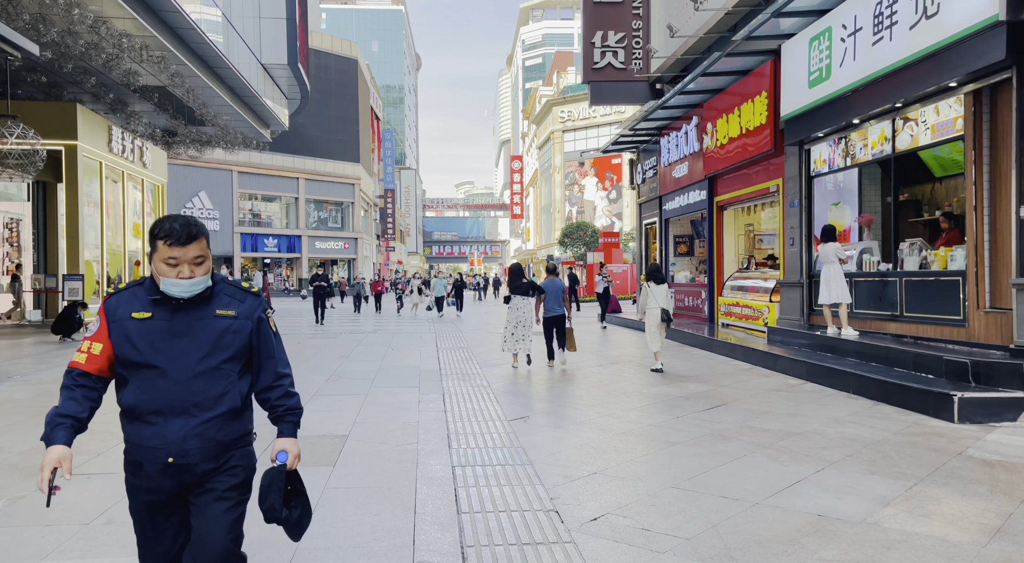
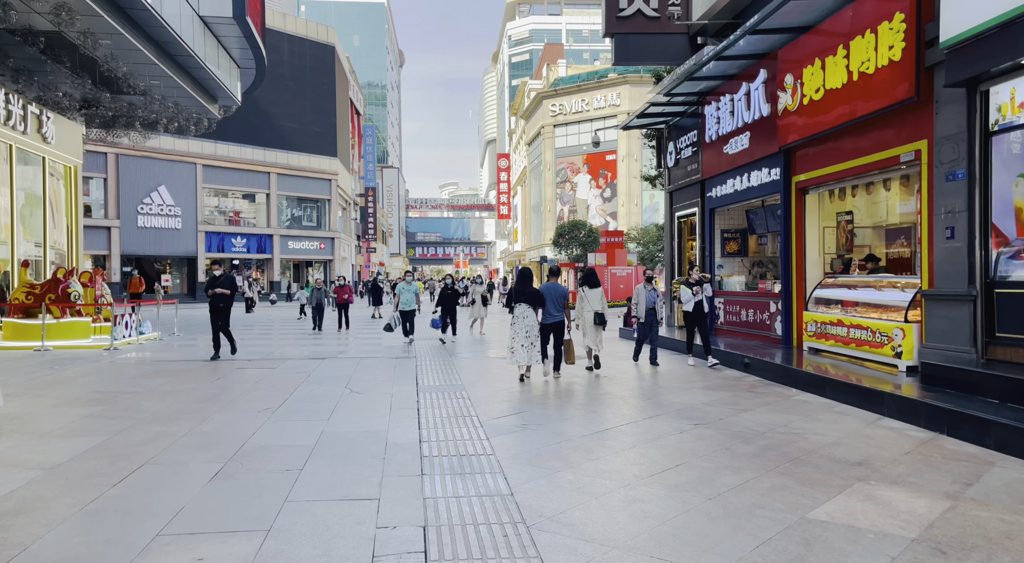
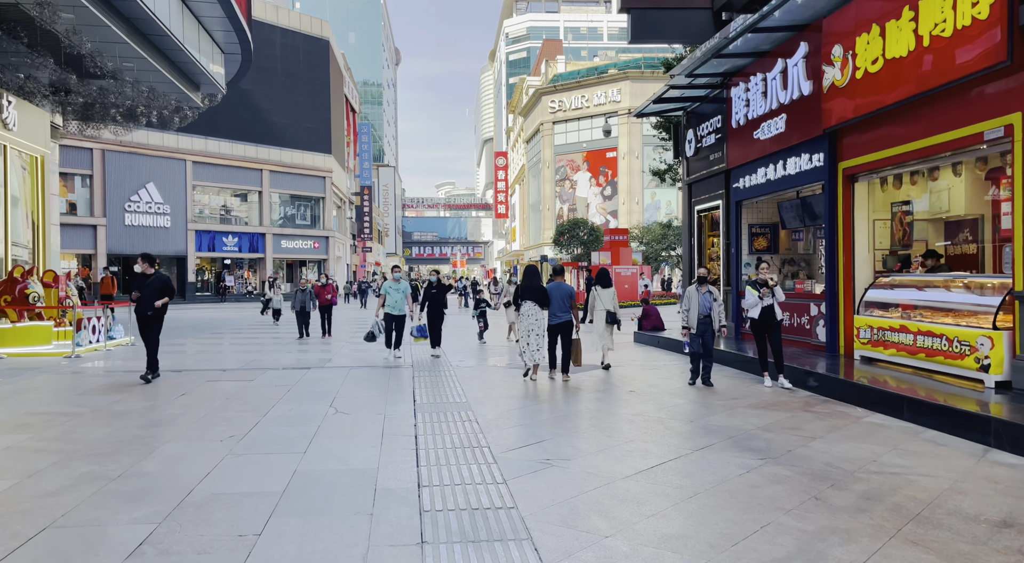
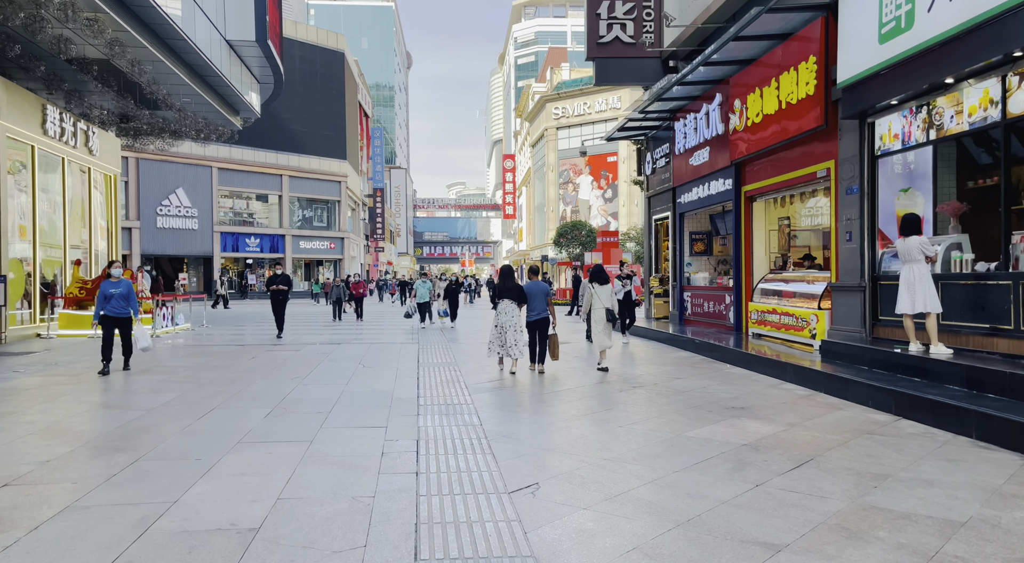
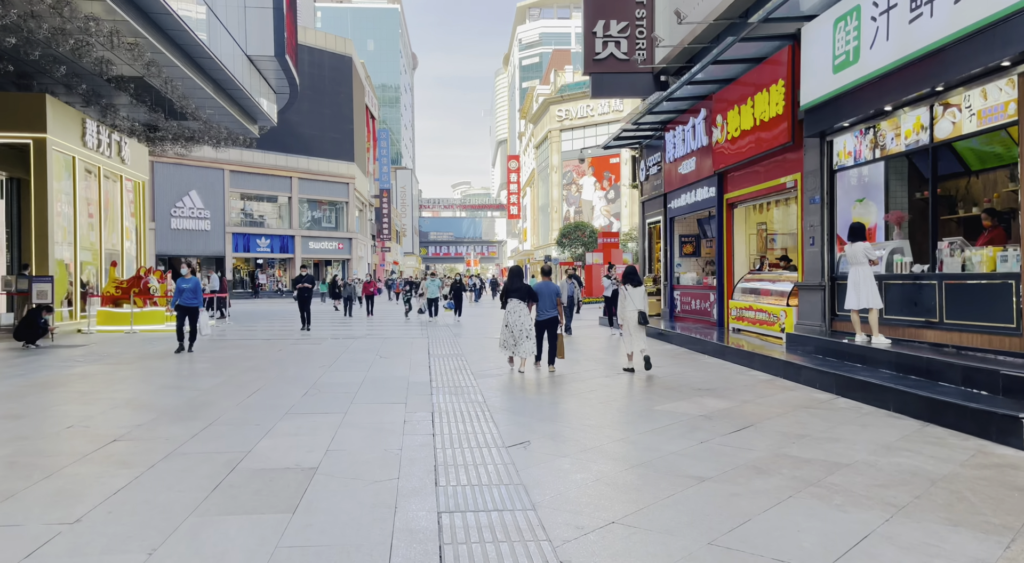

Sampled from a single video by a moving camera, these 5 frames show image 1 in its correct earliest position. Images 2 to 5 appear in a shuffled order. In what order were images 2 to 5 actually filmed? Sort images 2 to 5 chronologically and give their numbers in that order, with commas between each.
5, 4, 2, 3
